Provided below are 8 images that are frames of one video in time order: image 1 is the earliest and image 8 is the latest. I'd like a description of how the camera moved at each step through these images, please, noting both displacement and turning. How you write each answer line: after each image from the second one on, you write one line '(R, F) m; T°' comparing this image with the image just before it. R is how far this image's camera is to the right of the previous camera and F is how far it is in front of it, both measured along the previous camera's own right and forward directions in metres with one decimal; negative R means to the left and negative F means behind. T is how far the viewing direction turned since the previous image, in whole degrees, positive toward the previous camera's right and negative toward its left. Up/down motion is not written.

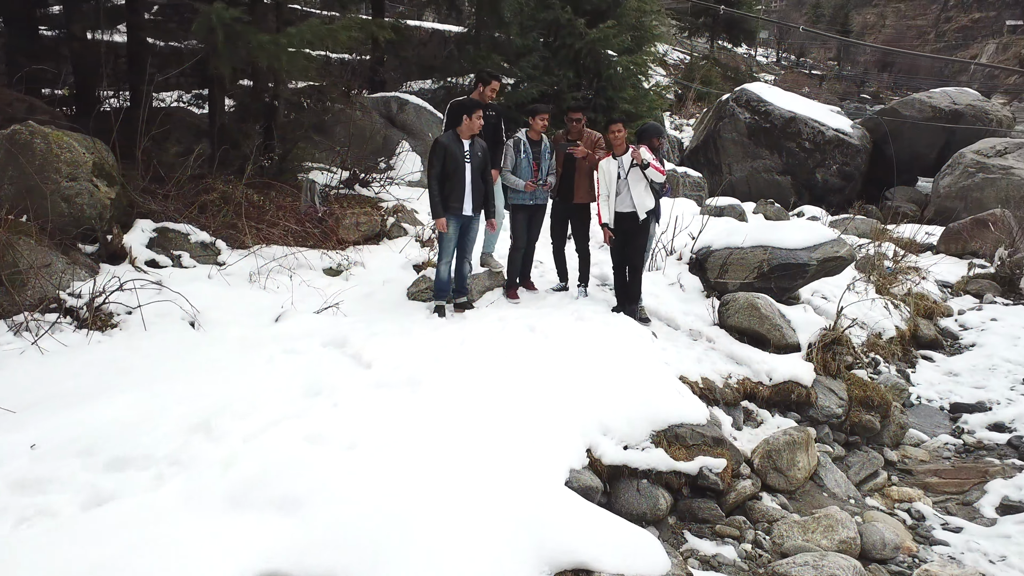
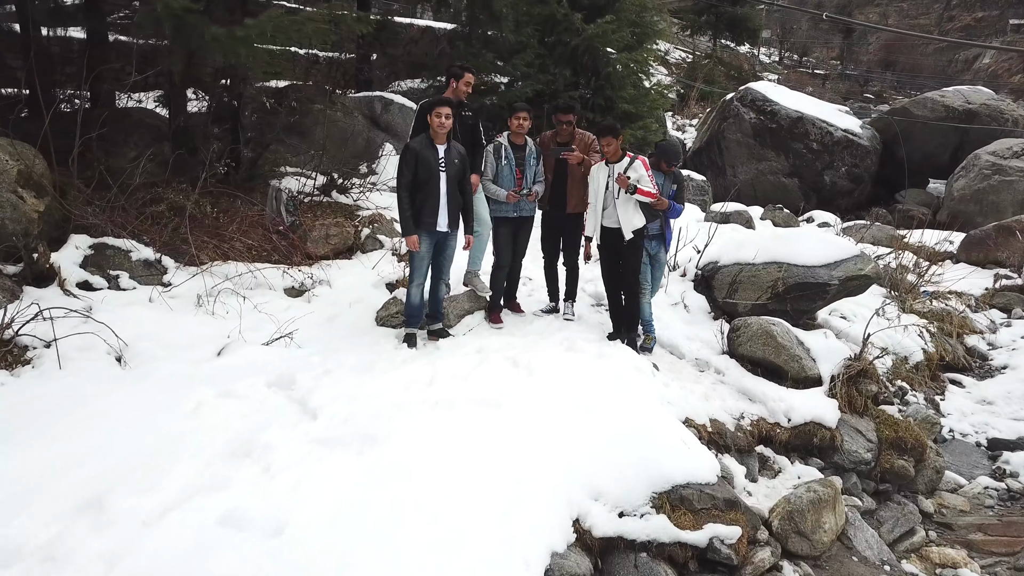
(+0.1, +0.7) m; 0°
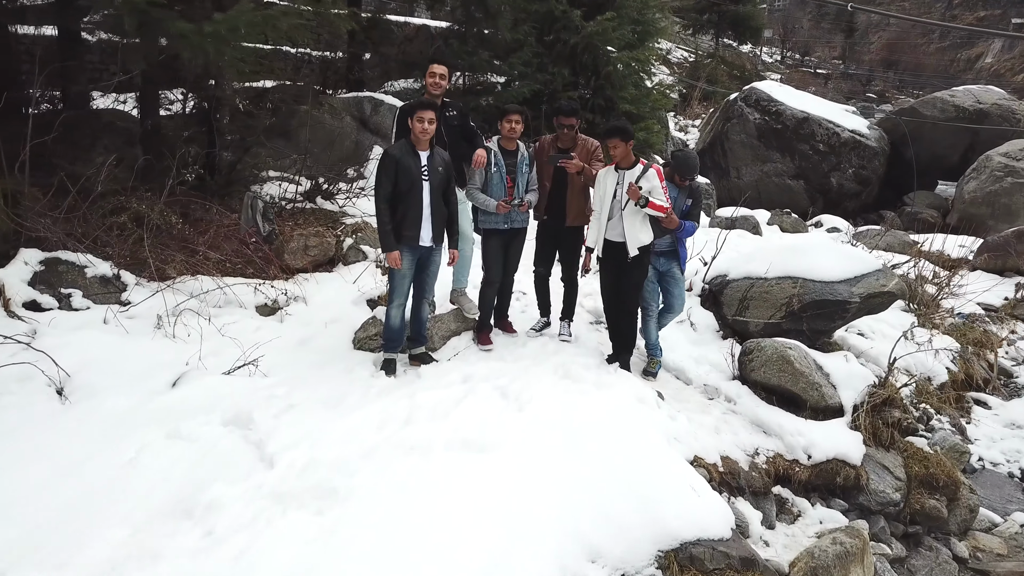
(+0.1, +0.4) m; 0°
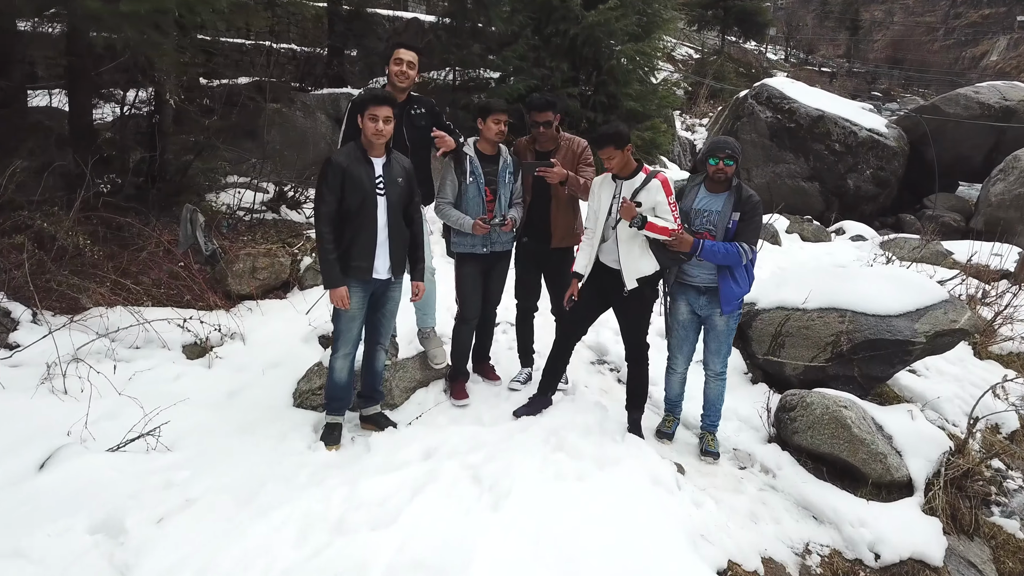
(+0.1, +0.9) m; 0°
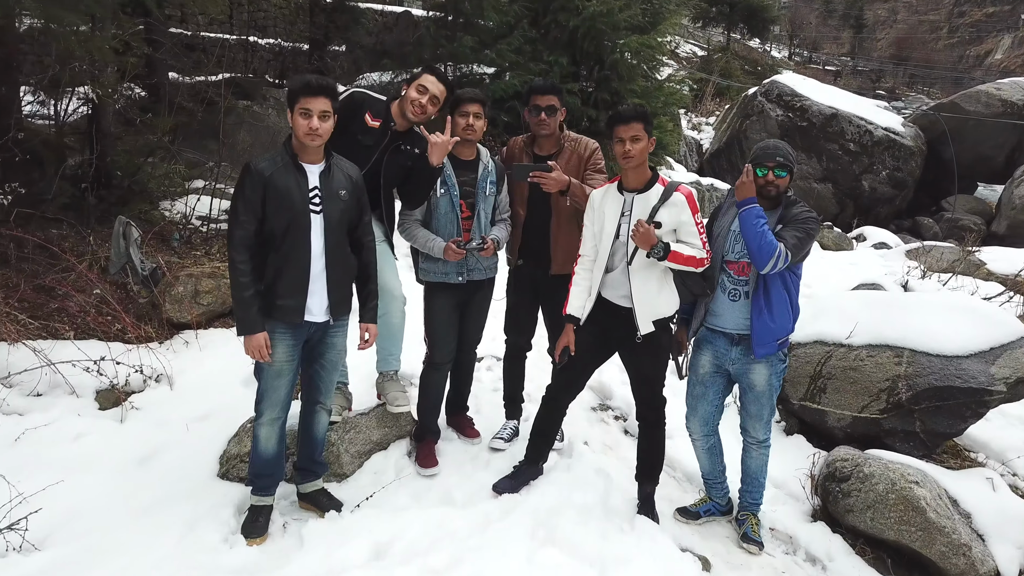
(+0.1, +0.7) m; 0°
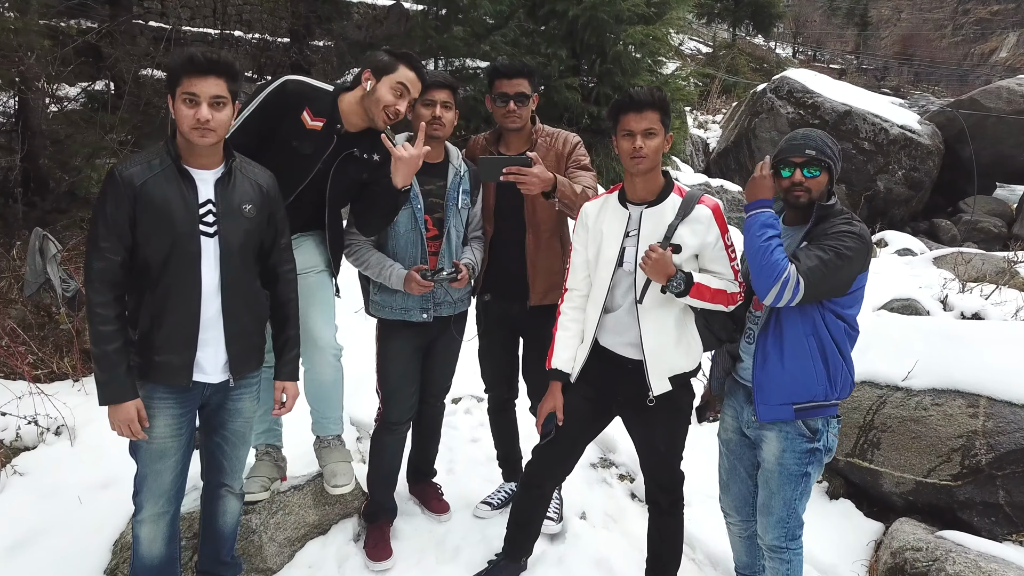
(+0.1, +0.7) m; 0°
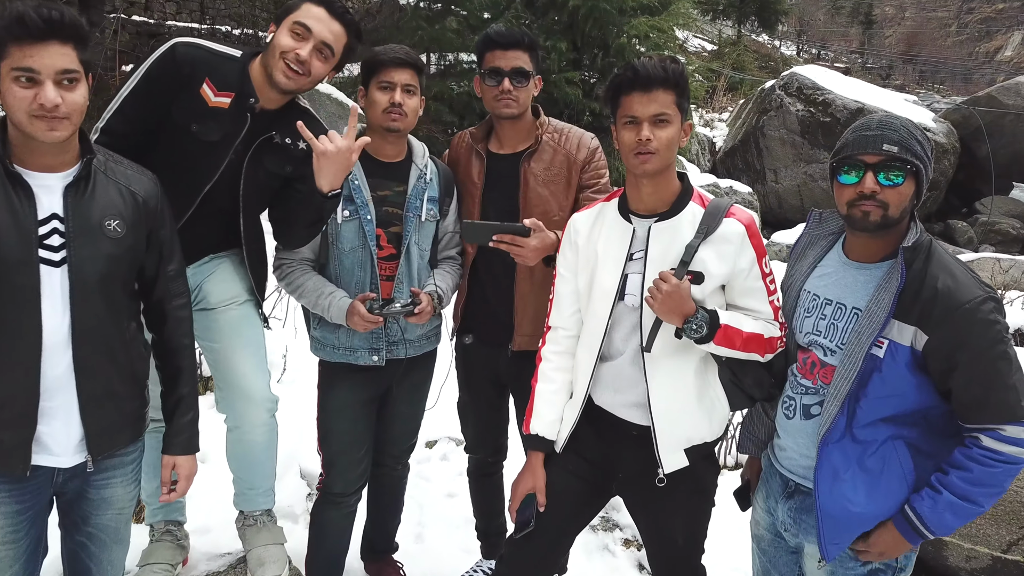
(+0.1, +0.5) m; 0°
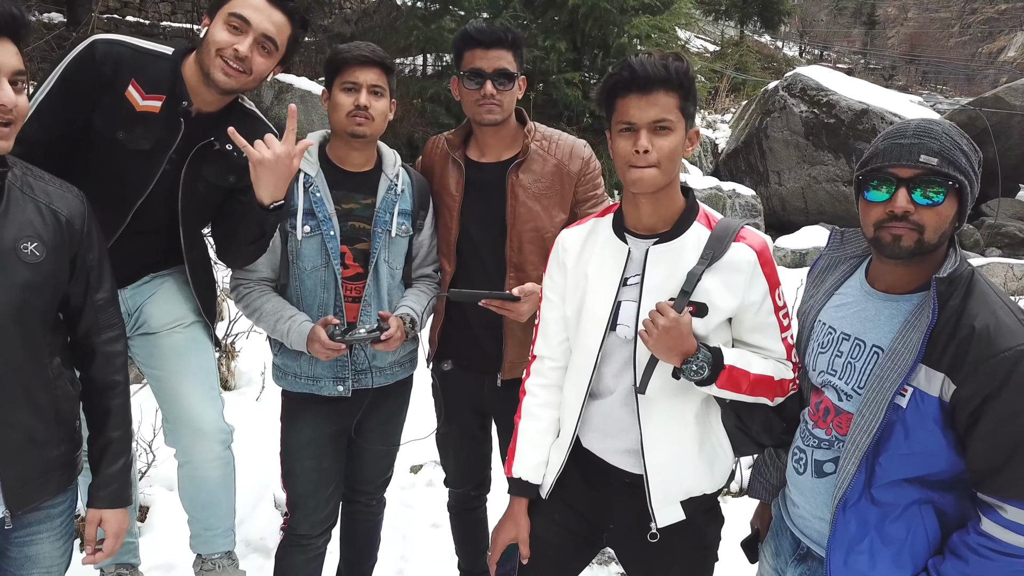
(0.0, +0.2) m; 0°
